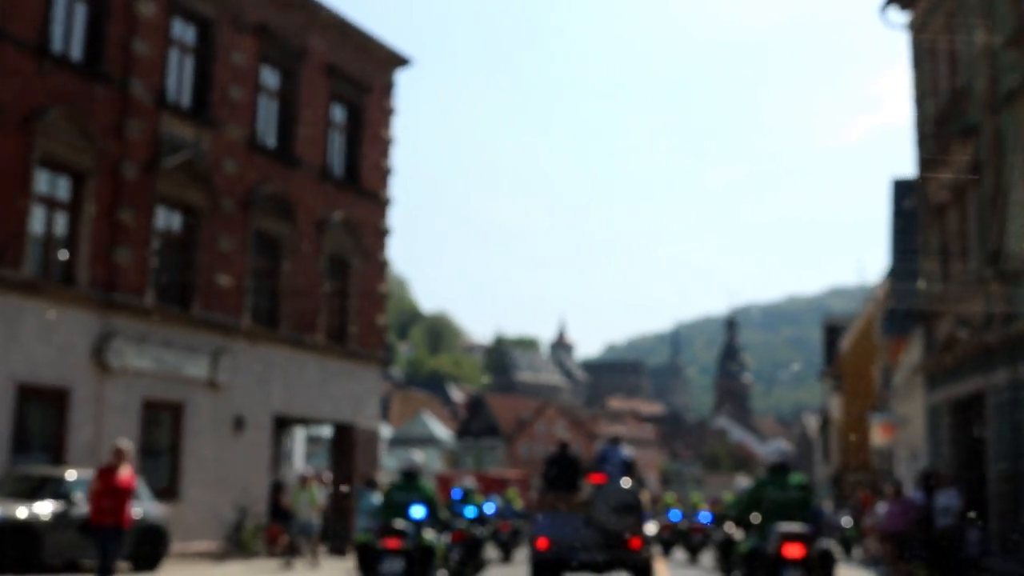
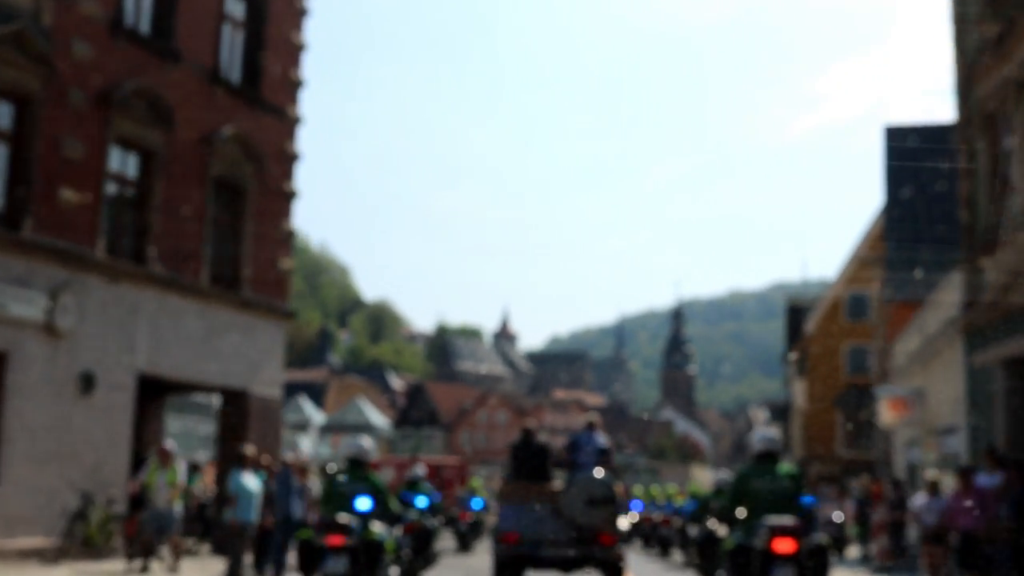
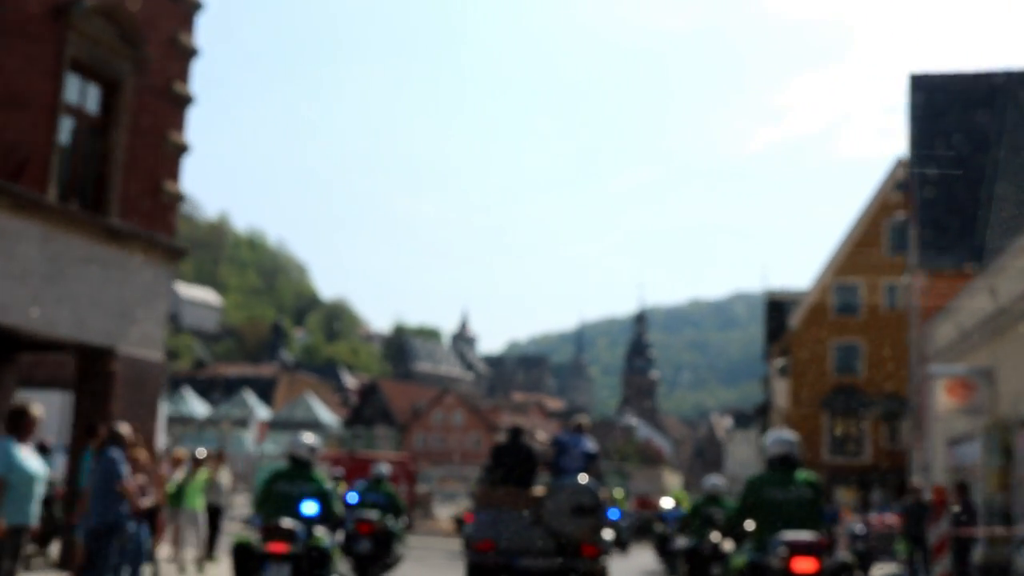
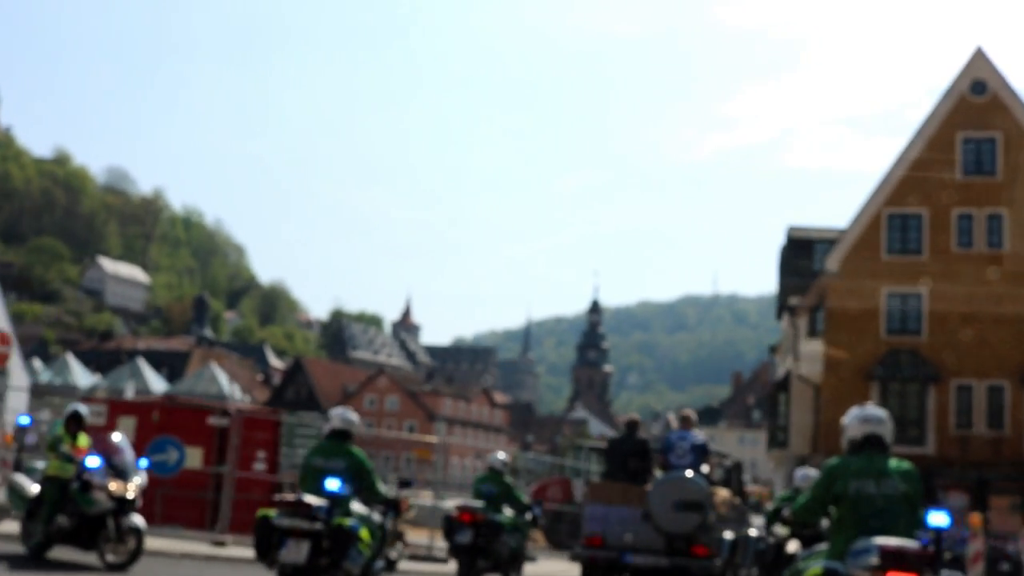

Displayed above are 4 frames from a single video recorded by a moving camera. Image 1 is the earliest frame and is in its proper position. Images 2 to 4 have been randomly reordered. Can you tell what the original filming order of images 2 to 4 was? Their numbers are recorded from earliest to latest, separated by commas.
2, 3, 4
